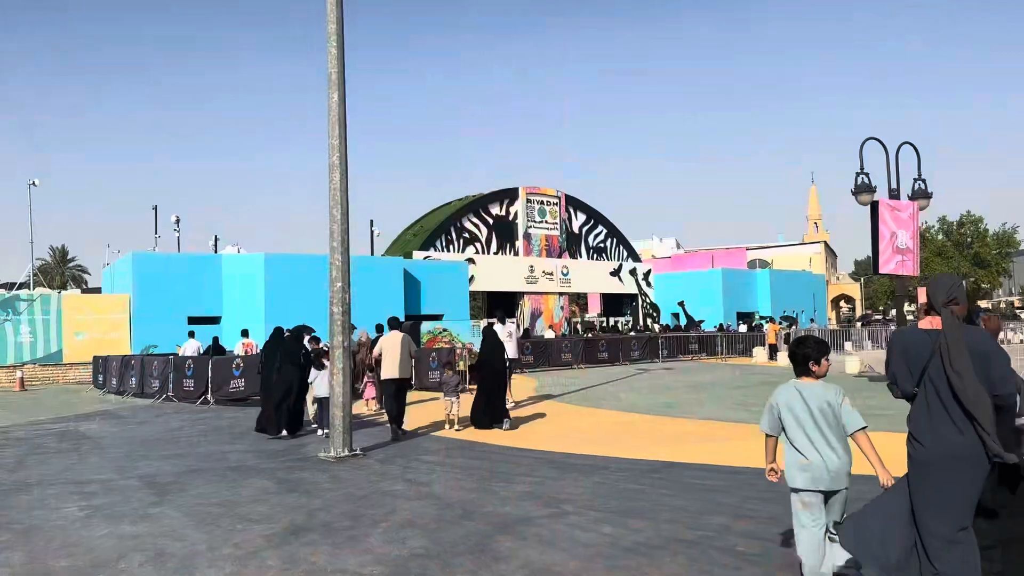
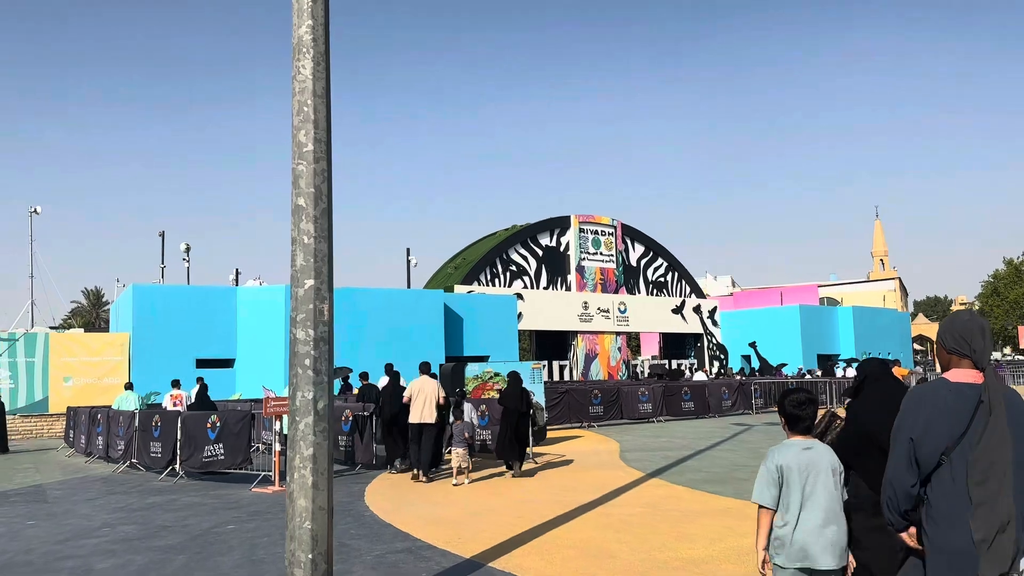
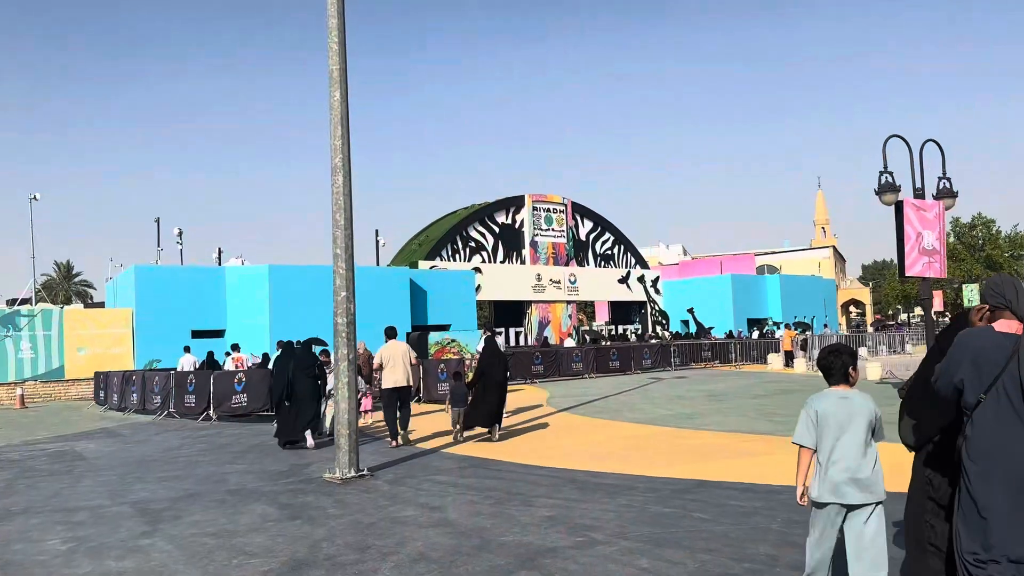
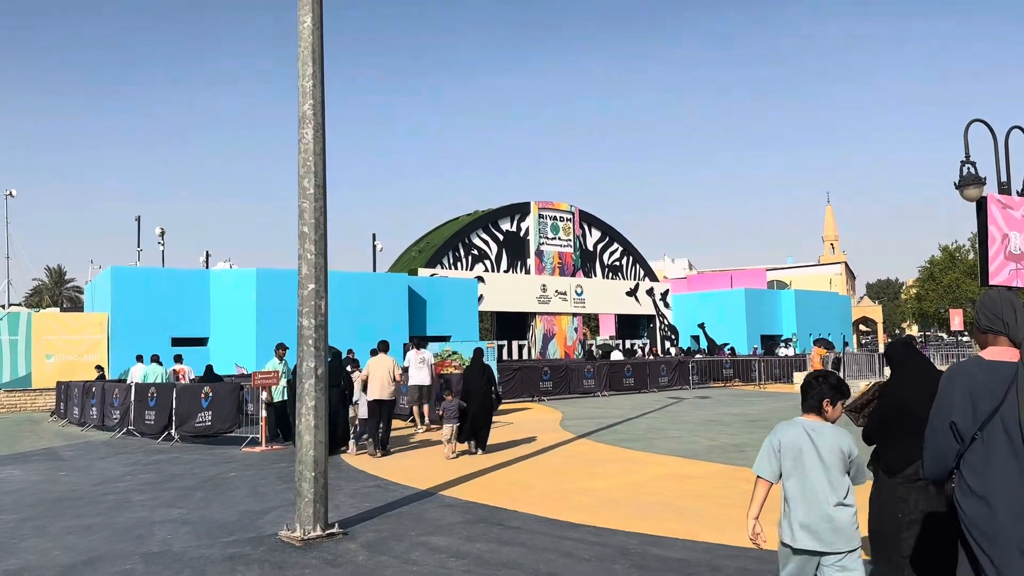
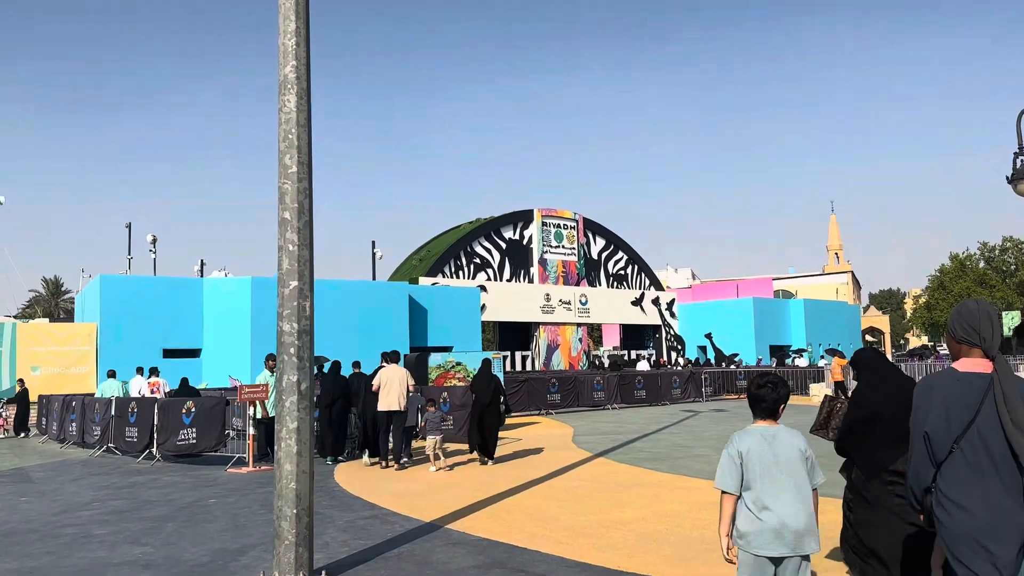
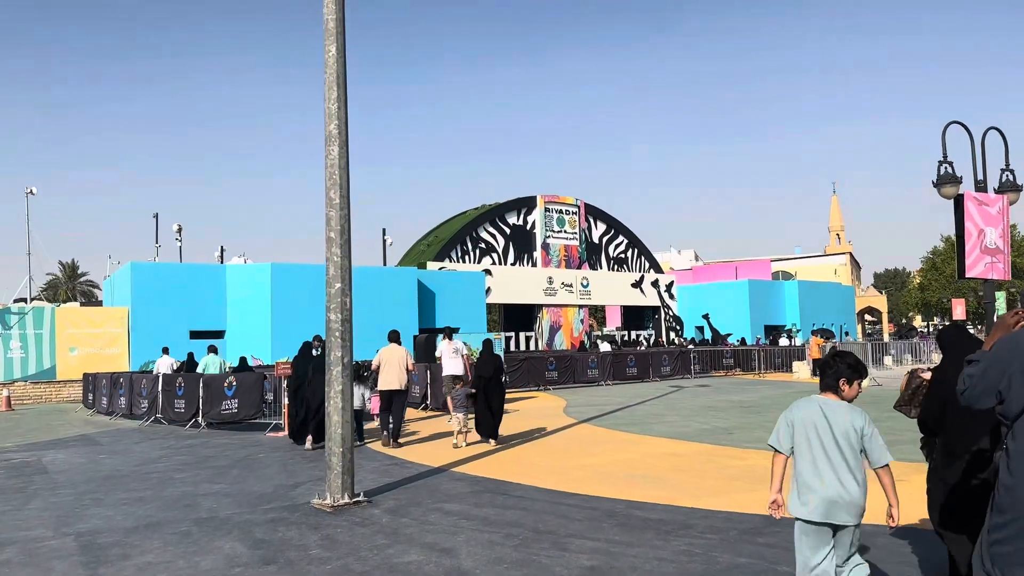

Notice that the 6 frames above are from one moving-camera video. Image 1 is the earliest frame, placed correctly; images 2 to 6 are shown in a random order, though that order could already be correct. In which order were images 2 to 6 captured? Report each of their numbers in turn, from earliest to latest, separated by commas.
3, 6, 4, 5, 2
